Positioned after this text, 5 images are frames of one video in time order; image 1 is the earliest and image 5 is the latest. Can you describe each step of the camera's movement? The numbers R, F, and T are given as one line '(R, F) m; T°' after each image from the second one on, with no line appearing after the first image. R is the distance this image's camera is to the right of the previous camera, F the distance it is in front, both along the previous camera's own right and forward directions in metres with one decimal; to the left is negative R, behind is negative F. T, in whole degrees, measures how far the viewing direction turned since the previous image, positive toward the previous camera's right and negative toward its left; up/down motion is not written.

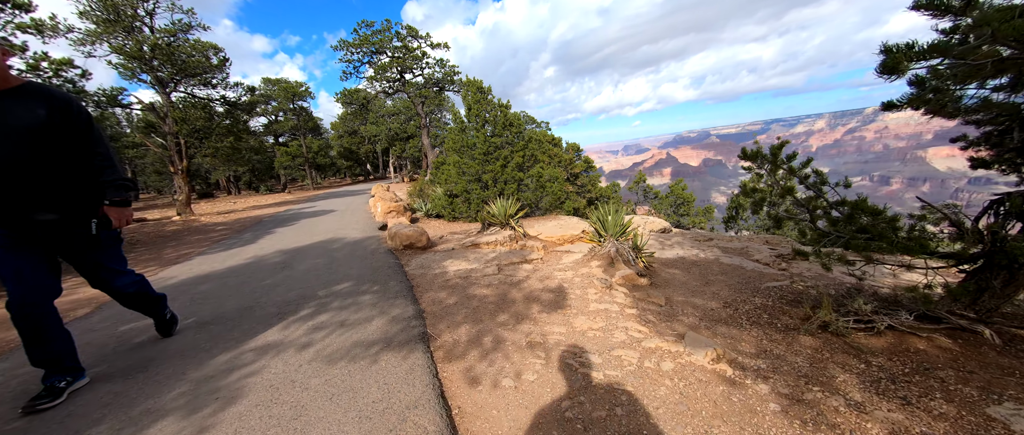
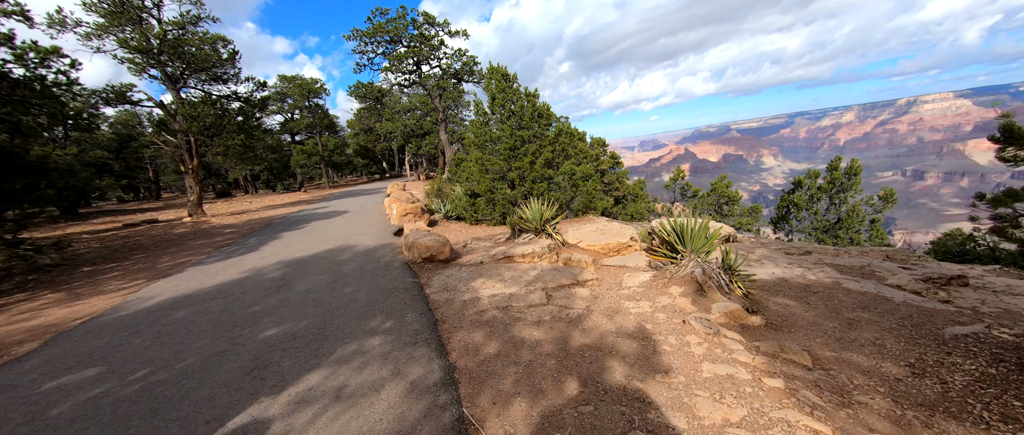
(-0.4, +1.0) m; -3°
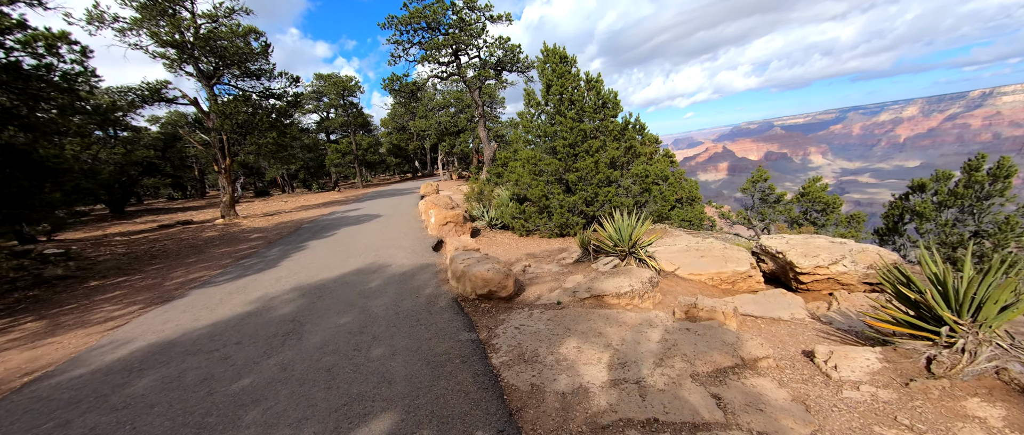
(-0.7, +1.4) m; -5°
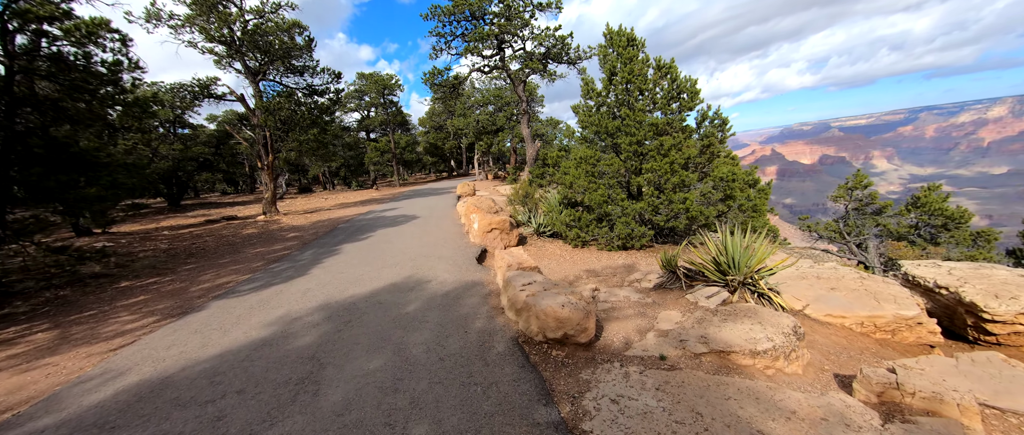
(-0.4, +0.9) m; -5°
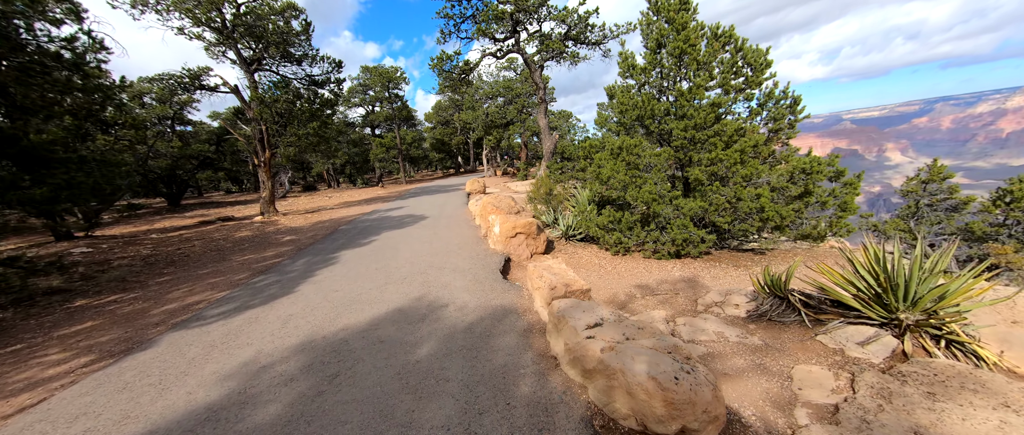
(-0.3, +1.0) m; -1°
